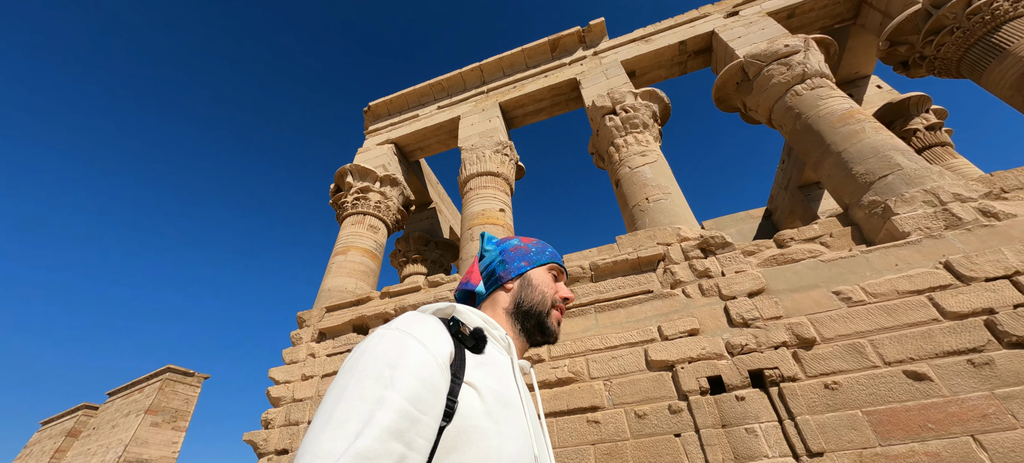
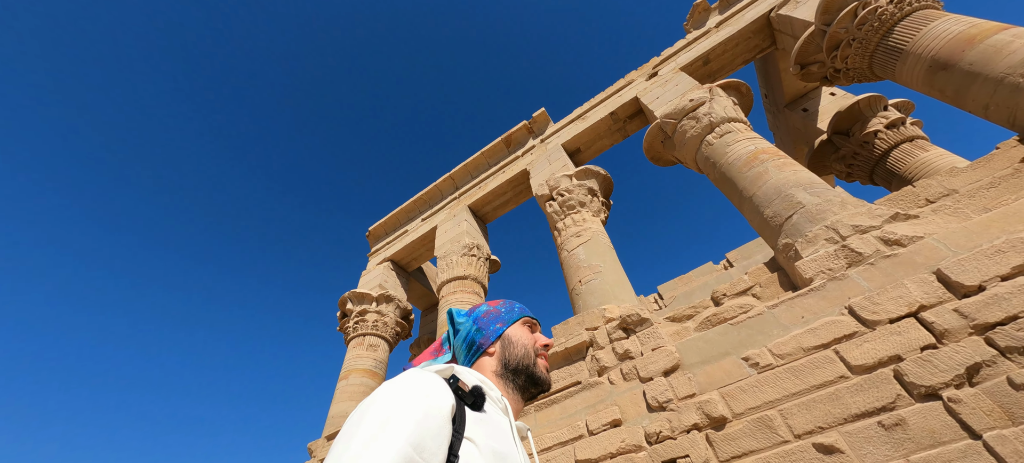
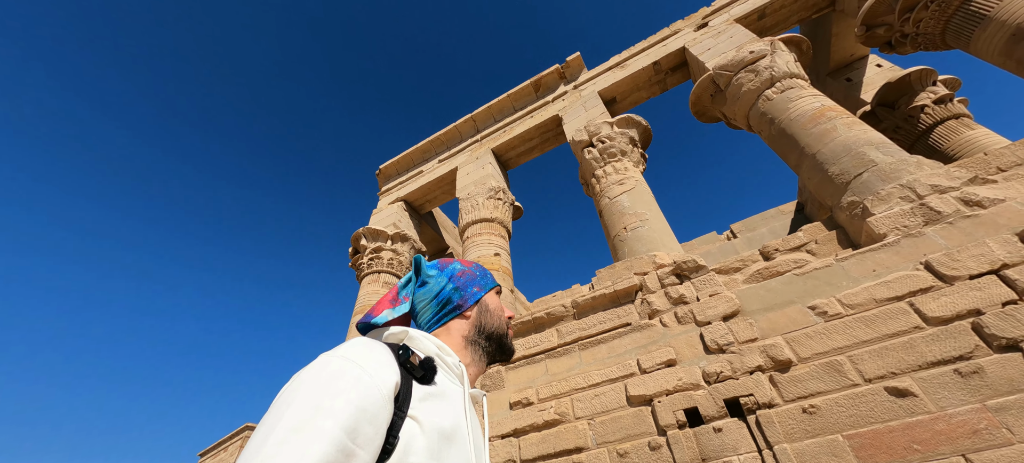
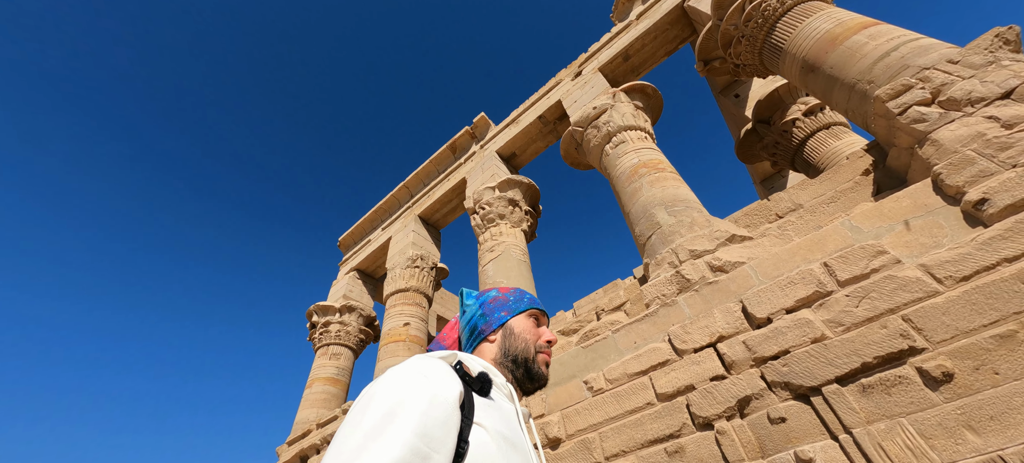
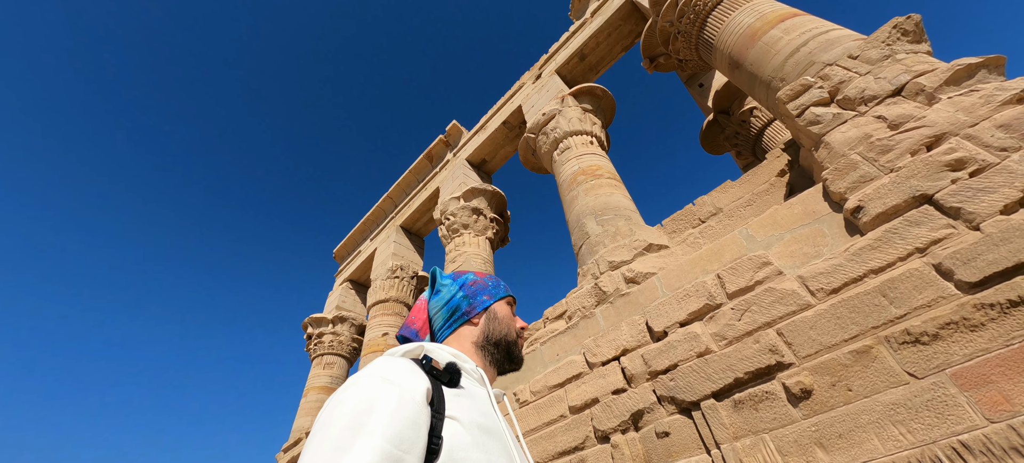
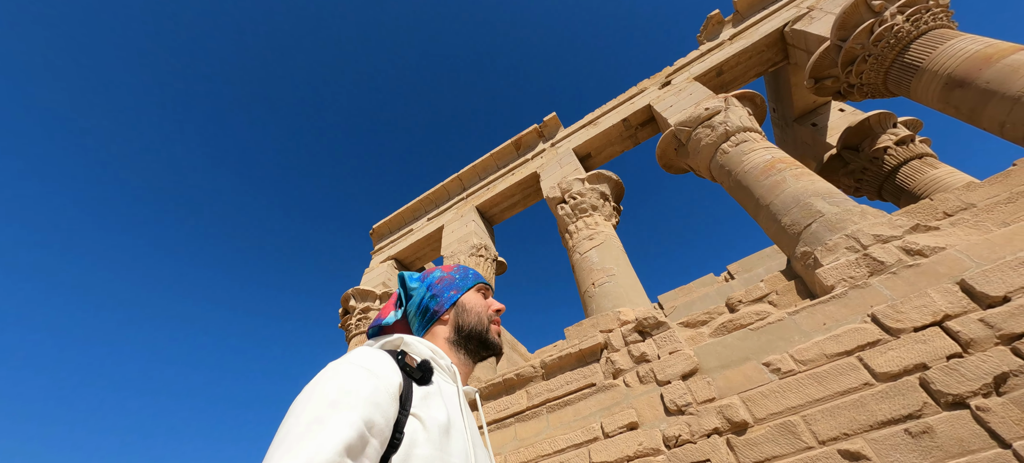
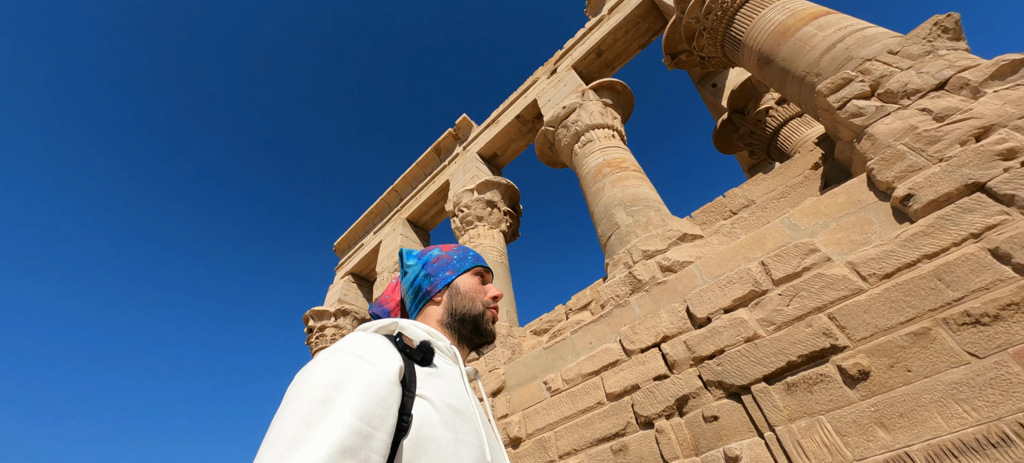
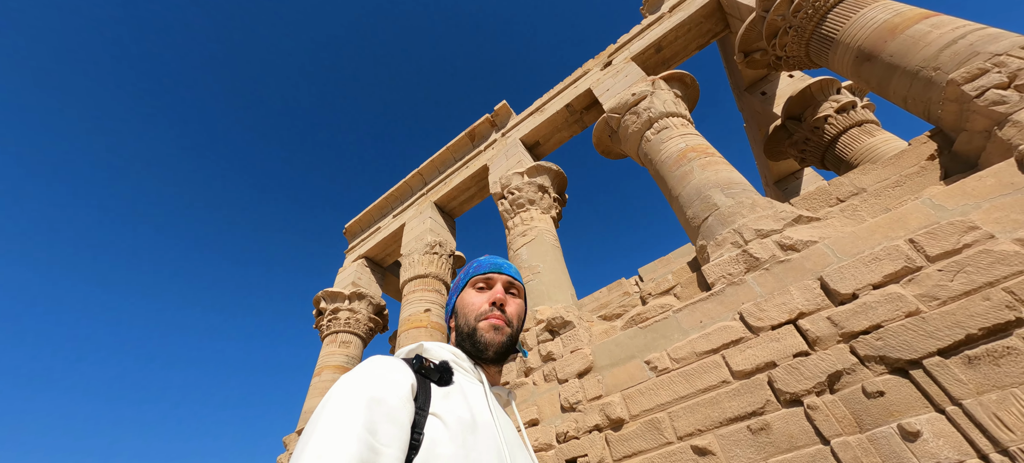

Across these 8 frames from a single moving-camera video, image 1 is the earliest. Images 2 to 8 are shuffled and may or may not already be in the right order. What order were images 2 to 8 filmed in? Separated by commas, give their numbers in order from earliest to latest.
3, 6, 2, 8, 4, 7, 5
